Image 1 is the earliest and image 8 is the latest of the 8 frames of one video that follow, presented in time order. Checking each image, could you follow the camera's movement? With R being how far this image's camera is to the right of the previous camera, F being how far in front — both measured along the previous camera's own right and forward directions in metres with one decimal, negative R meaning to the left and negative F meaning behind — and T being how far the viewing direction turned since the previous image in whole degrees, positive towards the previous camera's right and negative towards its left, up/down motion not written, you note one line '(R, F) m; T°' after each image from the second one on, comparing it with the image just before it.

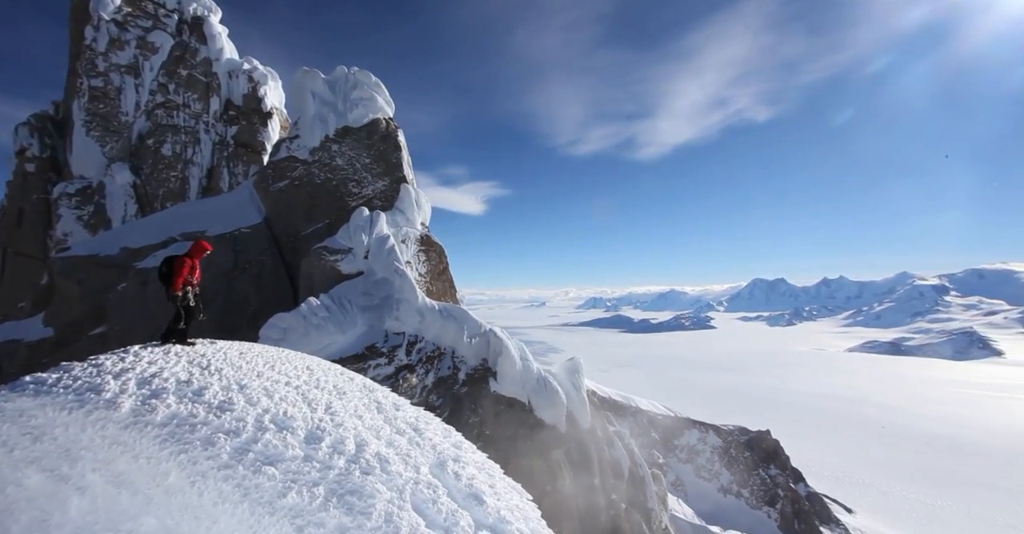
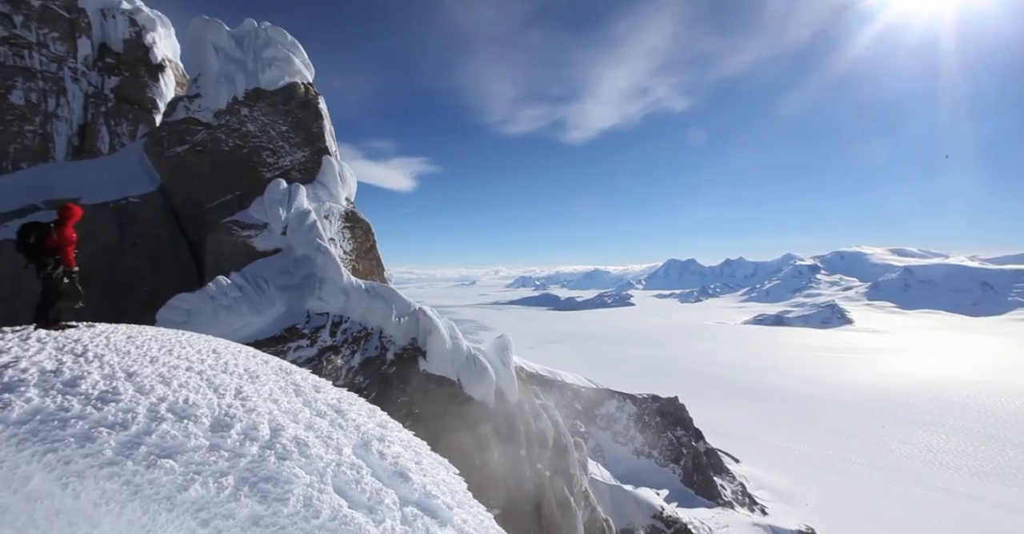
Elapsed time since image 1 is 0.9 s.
(+1.3, +0.4) m; +6°
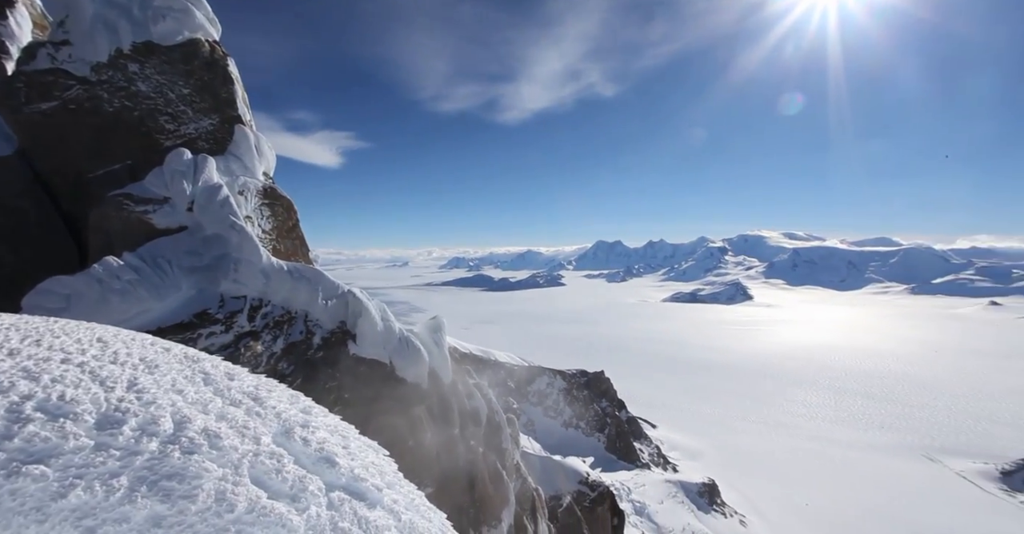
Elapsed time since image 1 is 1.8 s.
(0.0, +0.1) m; +8°
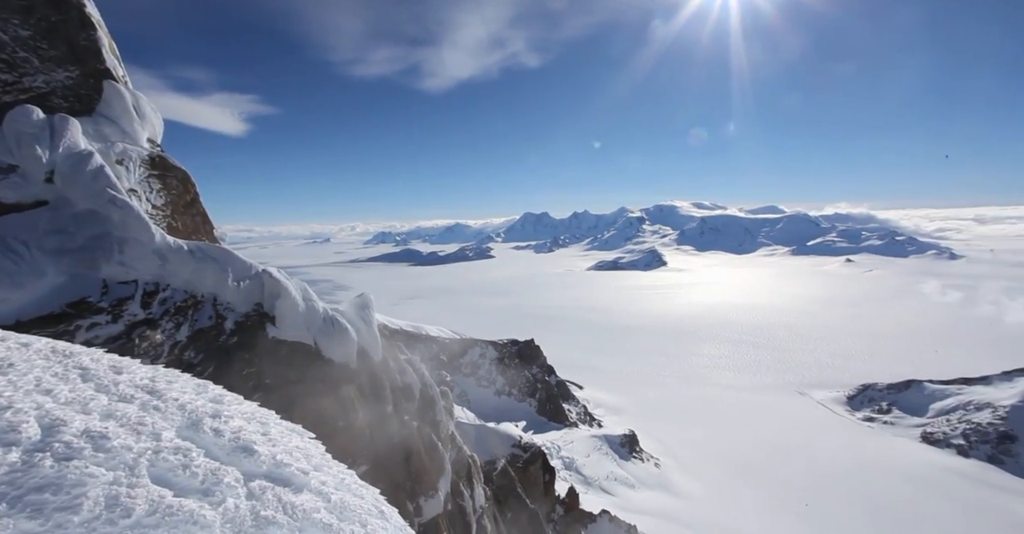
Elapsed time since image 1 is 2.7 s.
(+0.1, +0.1) m; +8°
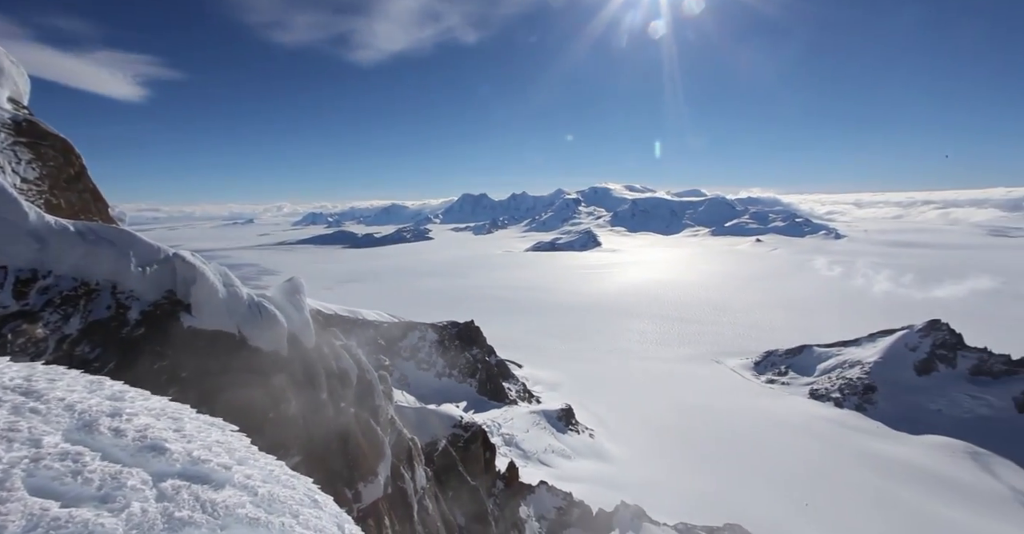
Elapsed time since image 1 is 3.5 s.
(+0.1, +0.1) m; +7°
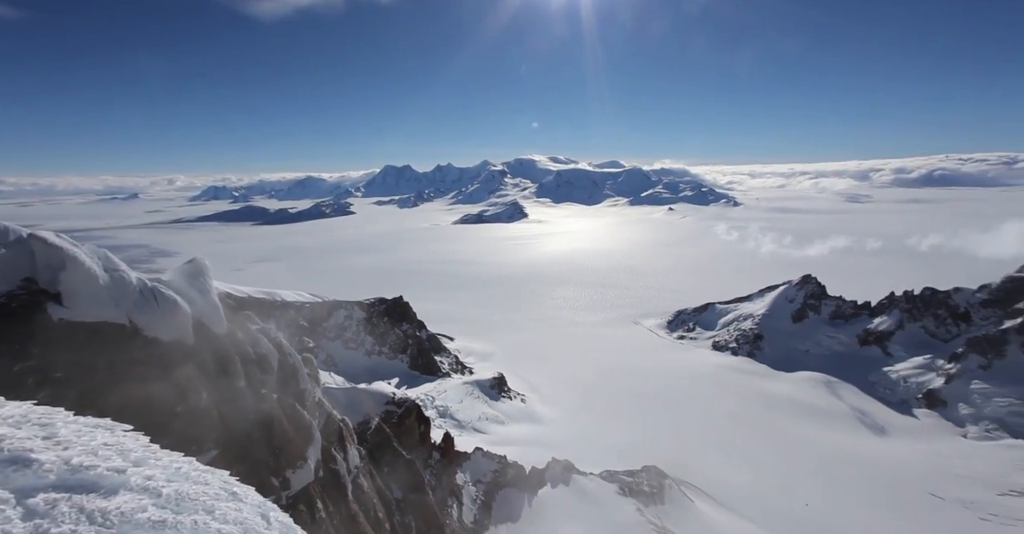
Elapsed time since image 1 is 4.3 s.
(+0.2, +0.3) m; +8°
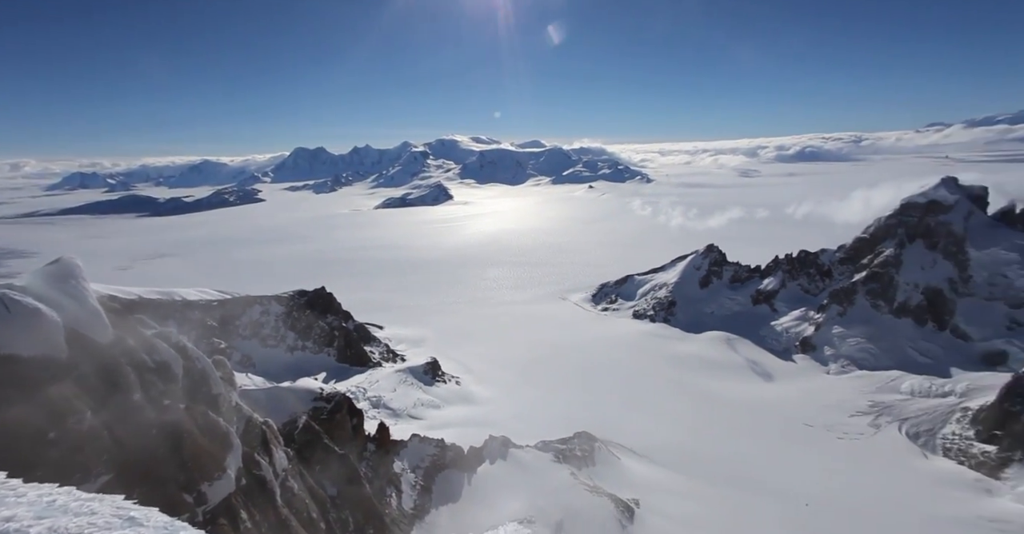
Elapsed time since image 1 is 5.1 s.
(+0.1, +1.4) m; +8°
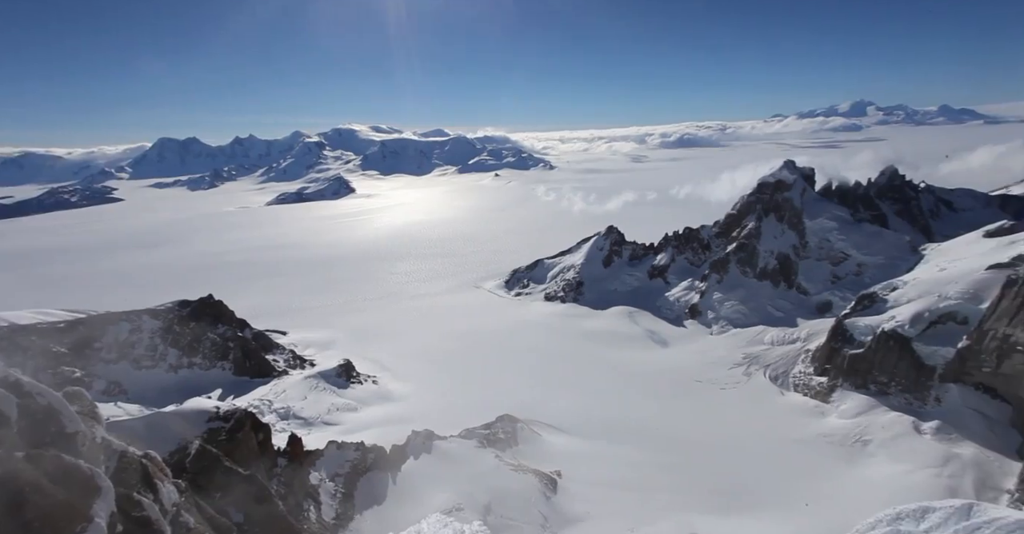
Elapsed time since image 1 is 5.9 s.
(+0.5, +3.2) m; +10°
